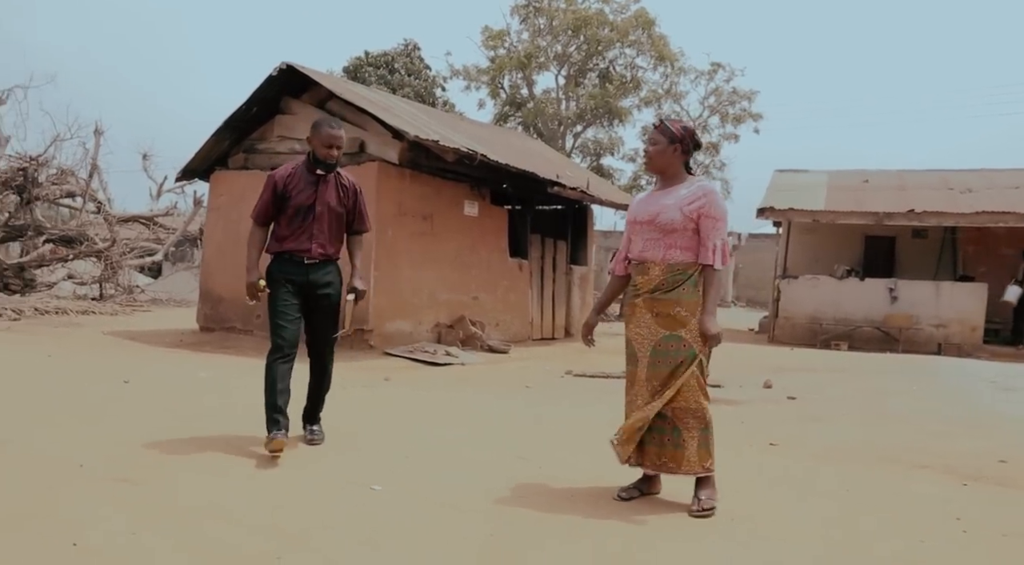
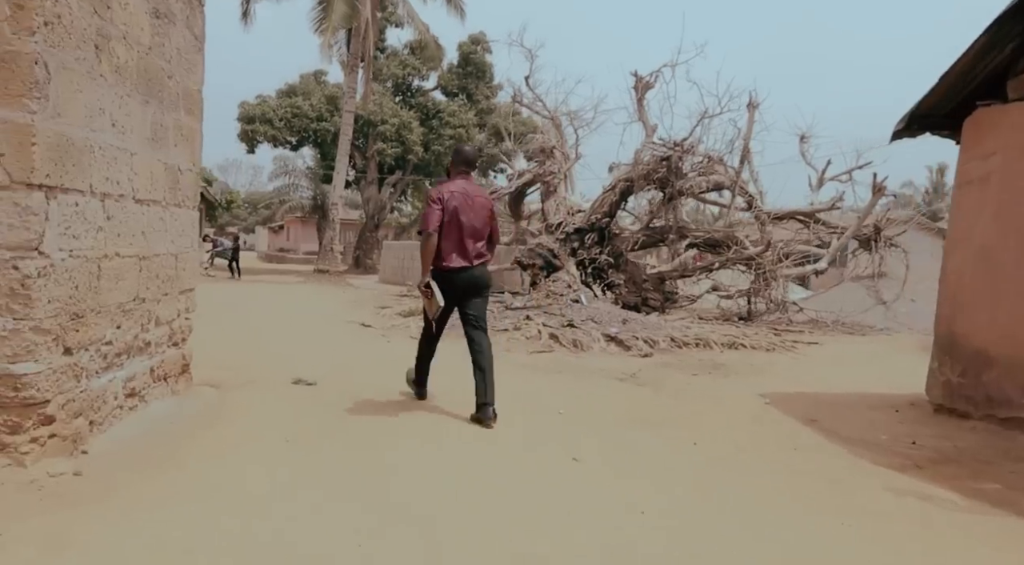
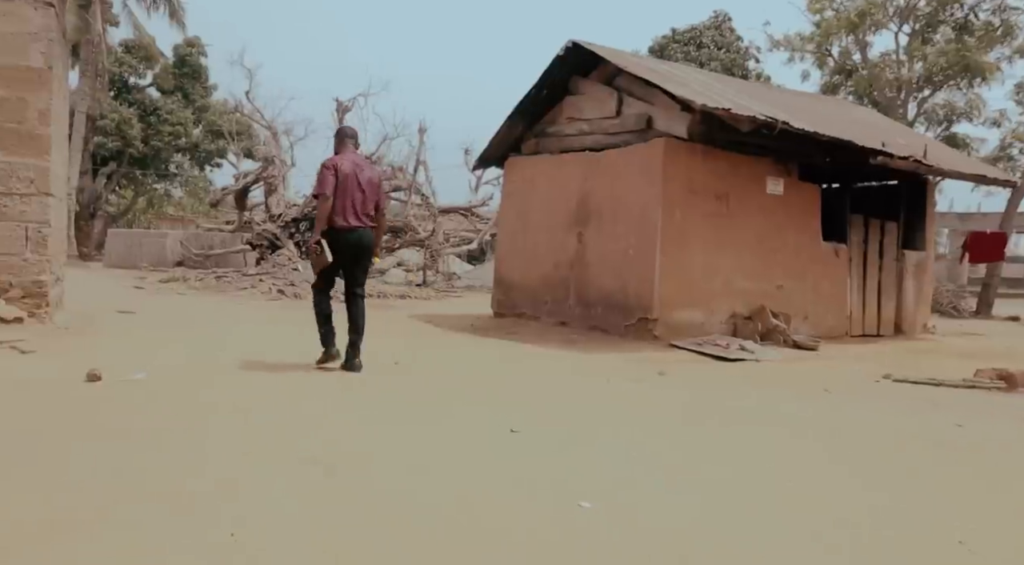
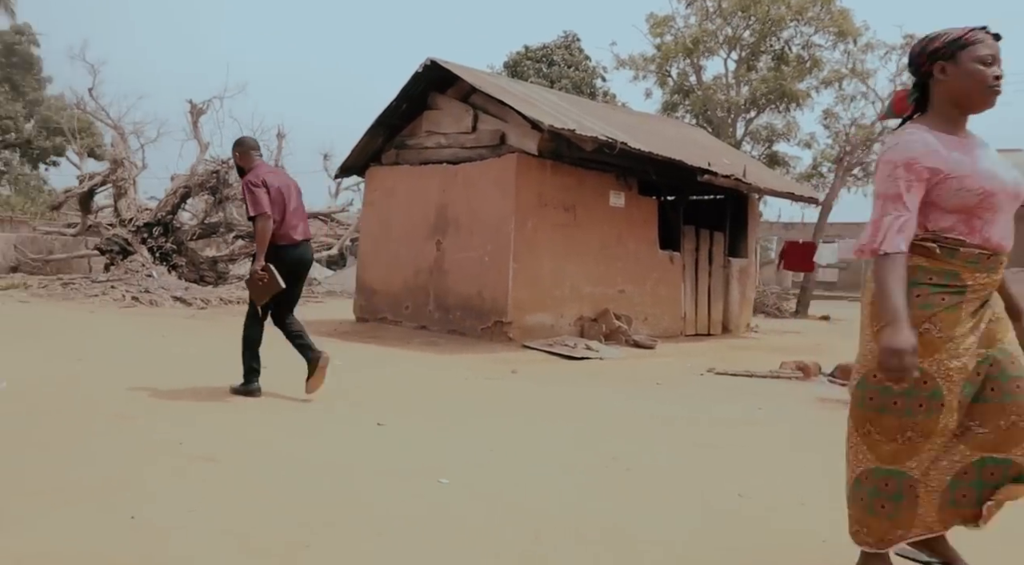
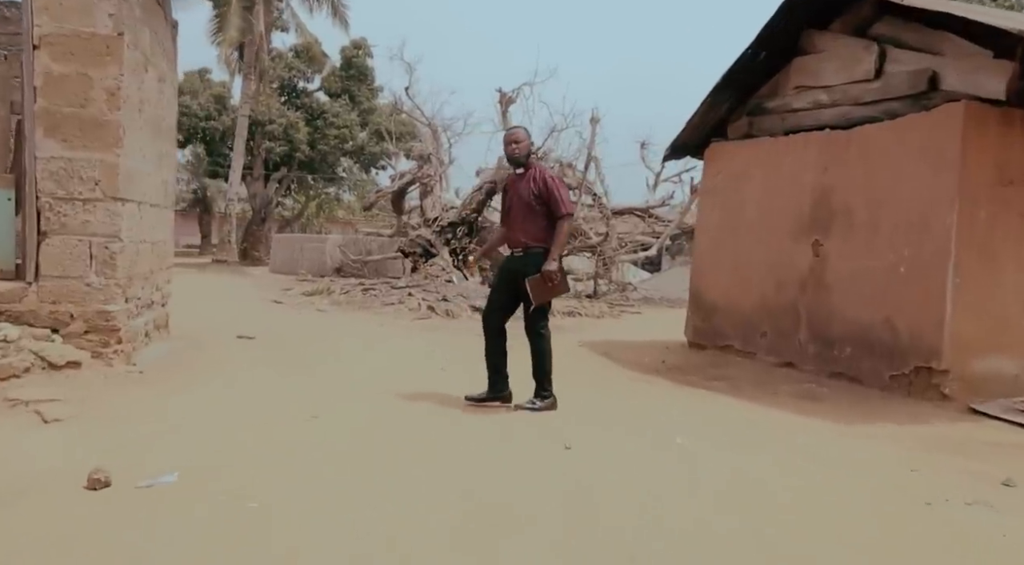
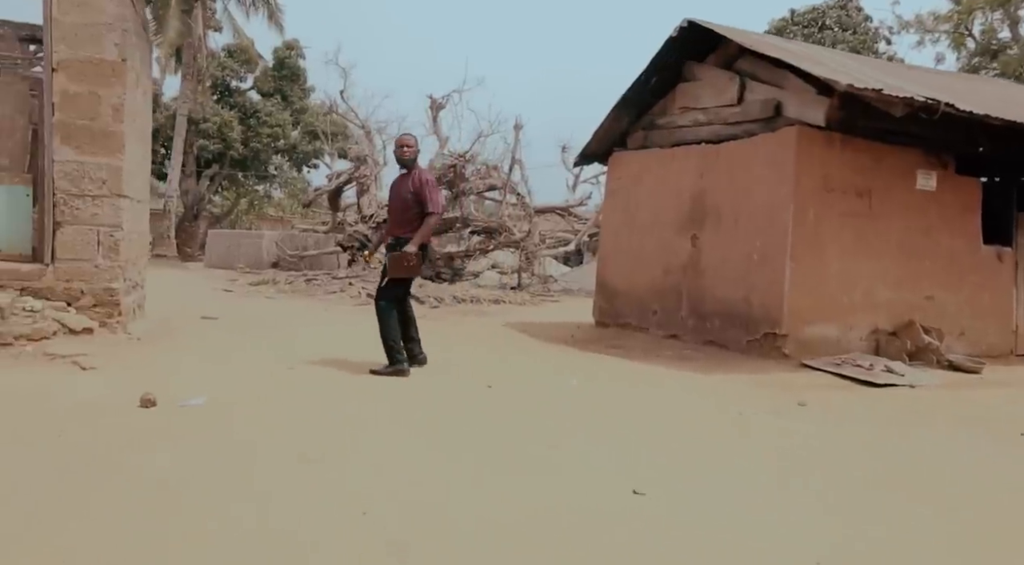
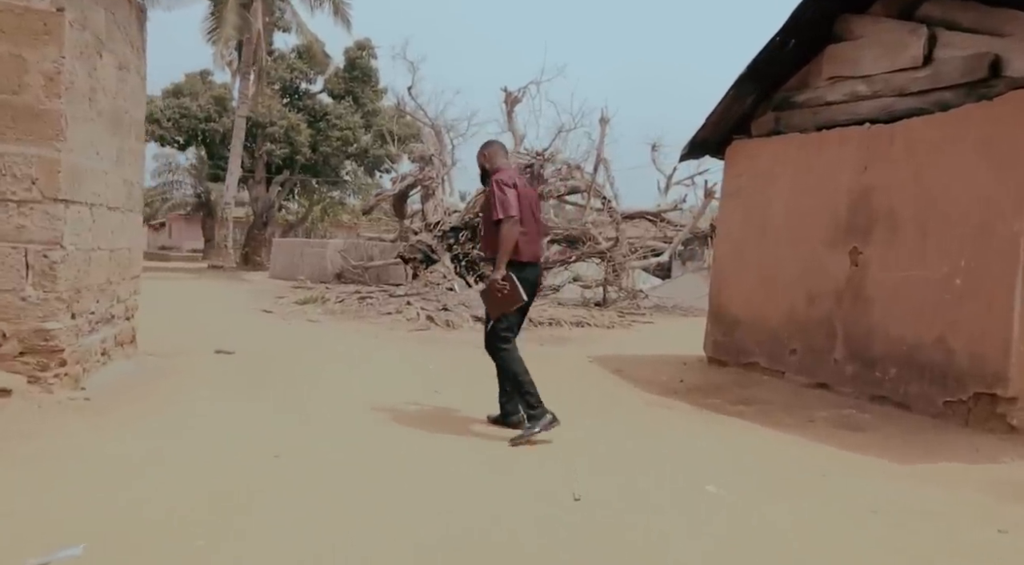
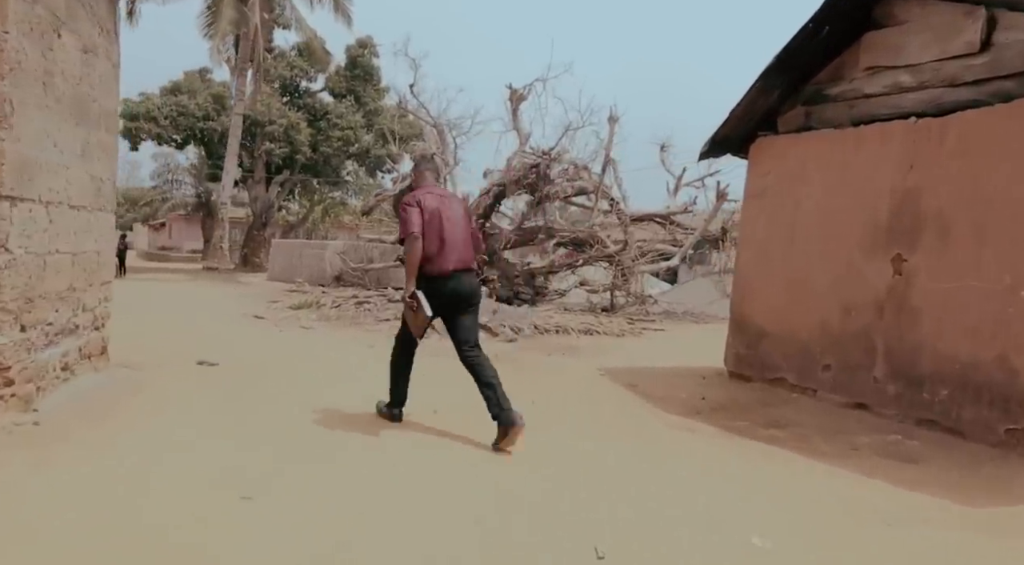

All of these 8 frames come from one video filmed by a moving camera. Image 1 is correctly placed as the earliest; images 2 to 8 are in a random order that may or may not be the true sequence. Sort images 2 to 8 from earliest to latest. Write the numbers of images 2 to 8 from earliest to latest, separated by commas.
4, 3, 6, 5, 7, 8, 2
